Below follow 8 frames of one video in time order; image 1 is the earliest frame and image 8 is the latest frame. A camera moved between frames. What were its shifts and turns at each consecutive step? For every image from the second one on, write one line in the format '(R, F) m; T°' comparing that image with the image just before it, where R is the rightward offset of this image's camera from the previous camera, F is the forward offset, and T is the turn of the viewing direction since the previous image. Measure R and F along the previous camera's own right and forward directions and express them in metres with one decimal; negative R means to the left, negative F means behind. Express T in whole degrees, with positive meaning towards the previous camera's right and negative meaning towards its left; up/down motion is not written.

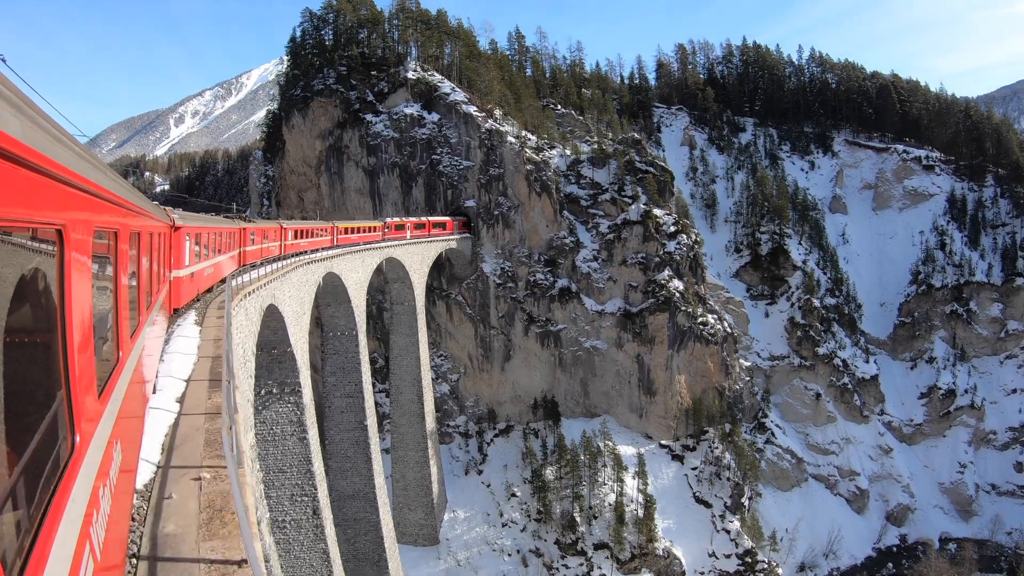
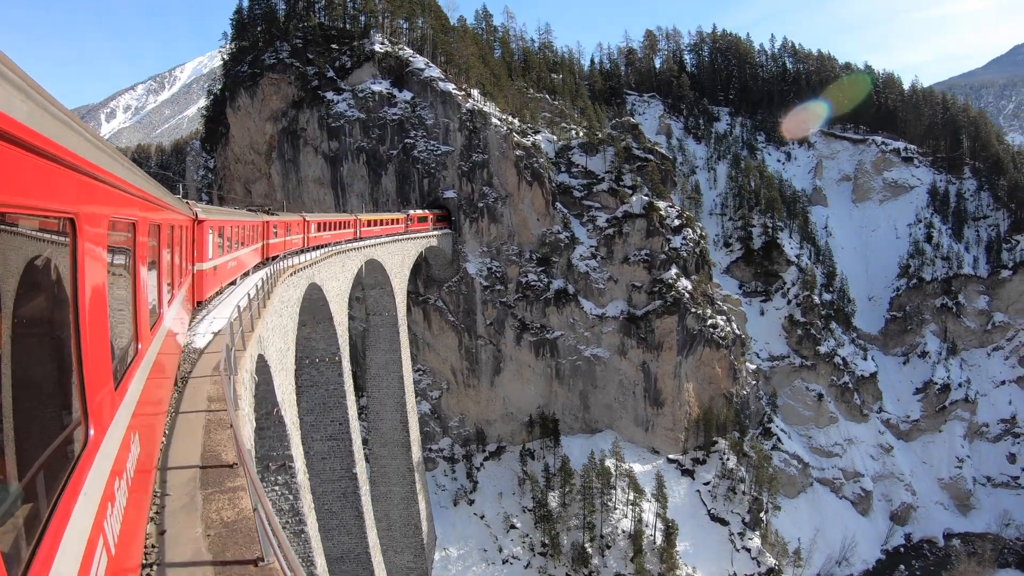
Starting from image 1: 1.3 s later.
(-1.7, +6.0) m; +4°
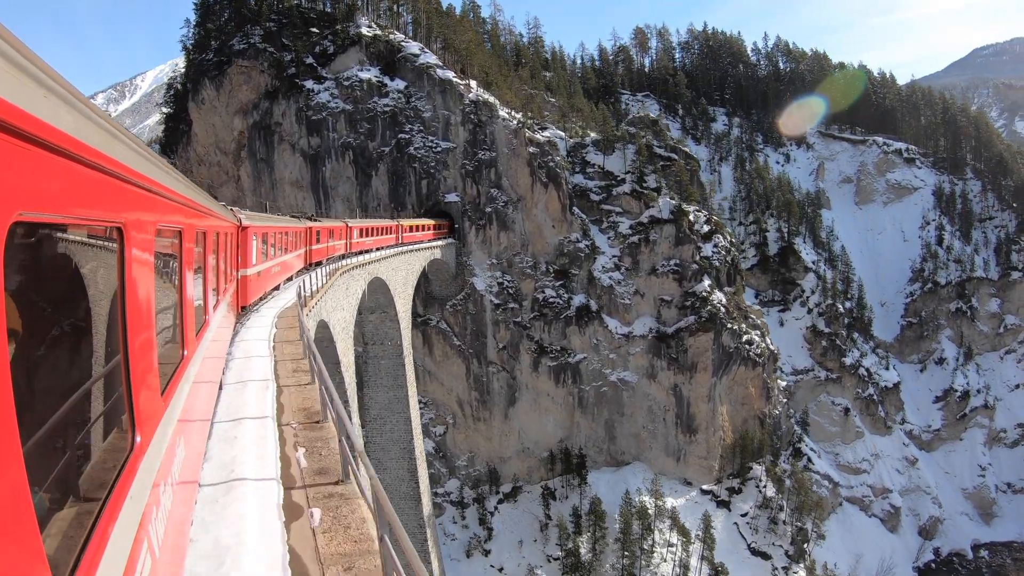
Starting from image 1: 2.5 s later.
(-3.3, +5.4) m; +3°
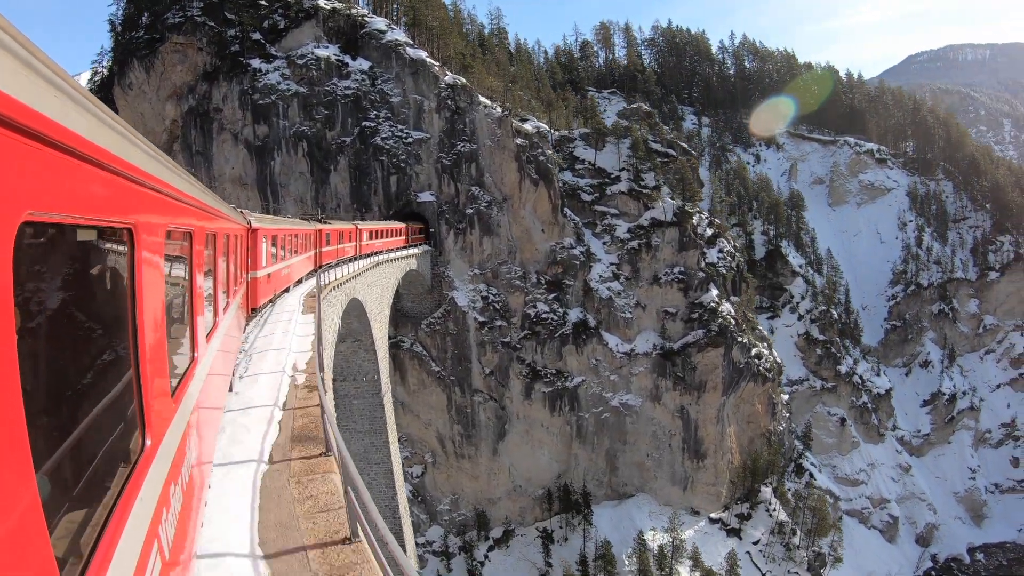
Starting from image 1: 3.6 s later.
(-1.0, +5.0) m; +4°
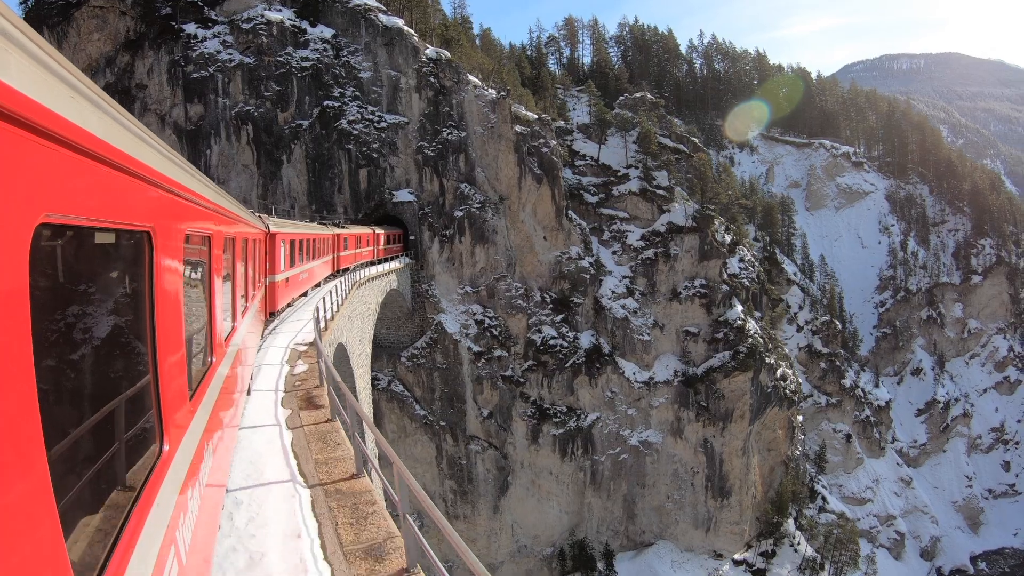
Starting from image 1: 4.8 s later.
(-1.9, +5.6) m; +4°
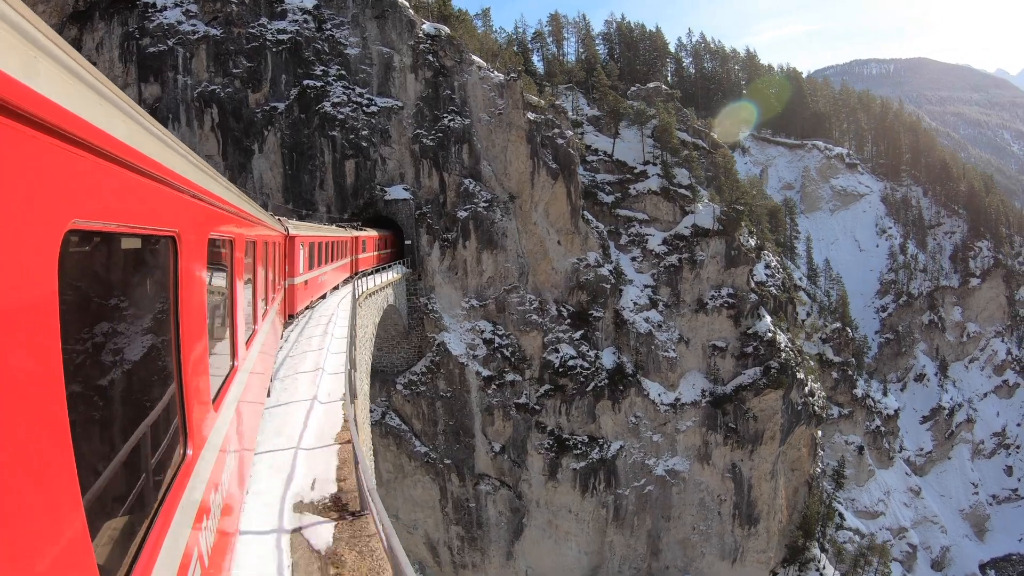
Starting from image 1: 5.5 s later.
(-1.7, +3.5) m; +2°
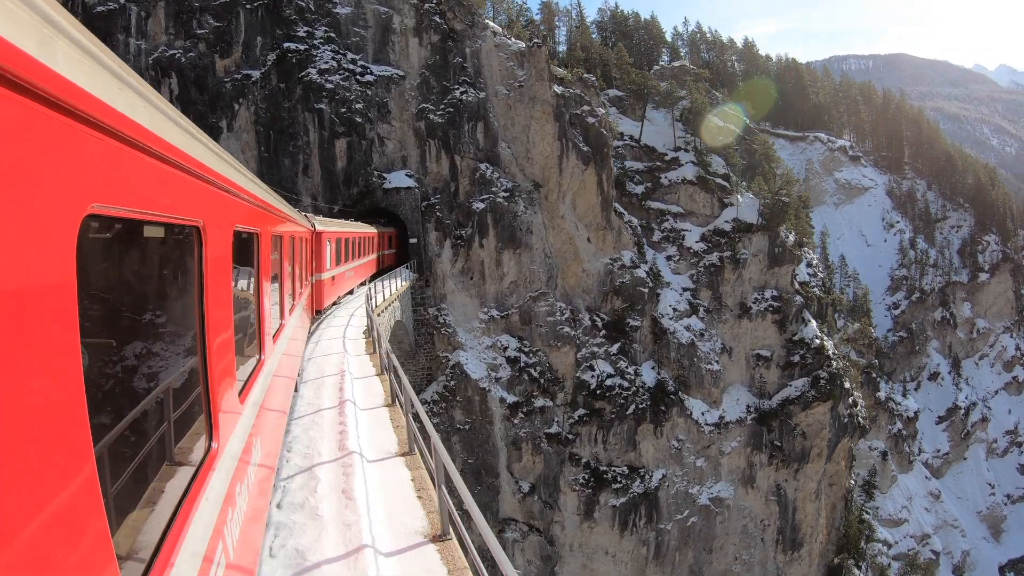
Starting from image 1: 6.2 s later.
(-1.9, +3.6) m; +2°
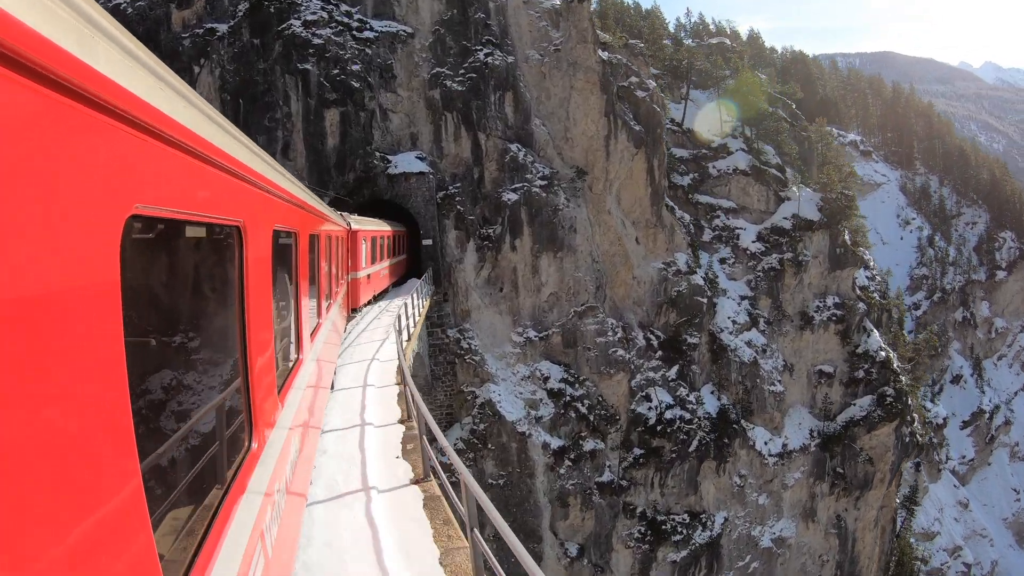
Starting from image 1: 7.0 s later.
(-1.9, +3.7) m; +1°
